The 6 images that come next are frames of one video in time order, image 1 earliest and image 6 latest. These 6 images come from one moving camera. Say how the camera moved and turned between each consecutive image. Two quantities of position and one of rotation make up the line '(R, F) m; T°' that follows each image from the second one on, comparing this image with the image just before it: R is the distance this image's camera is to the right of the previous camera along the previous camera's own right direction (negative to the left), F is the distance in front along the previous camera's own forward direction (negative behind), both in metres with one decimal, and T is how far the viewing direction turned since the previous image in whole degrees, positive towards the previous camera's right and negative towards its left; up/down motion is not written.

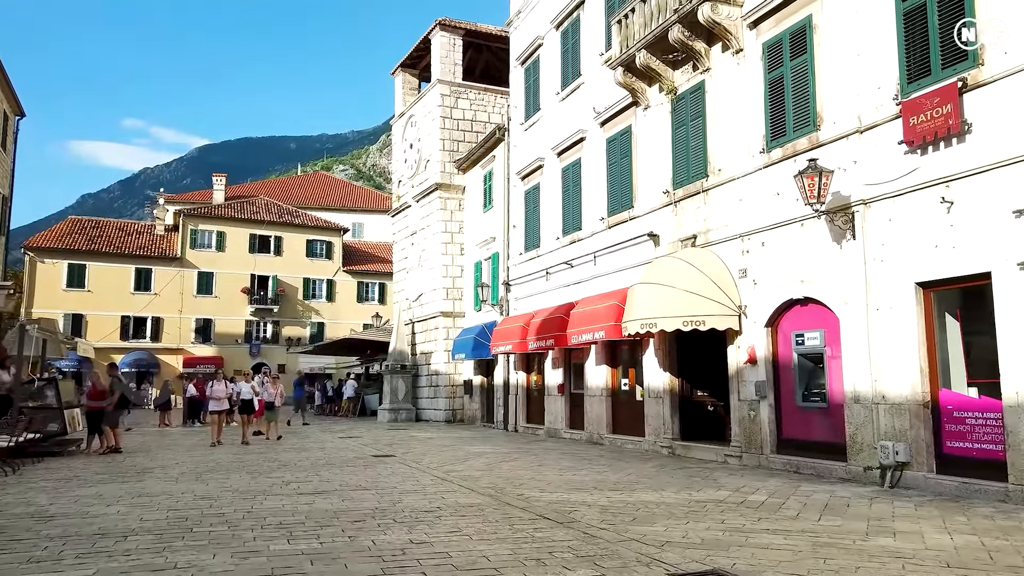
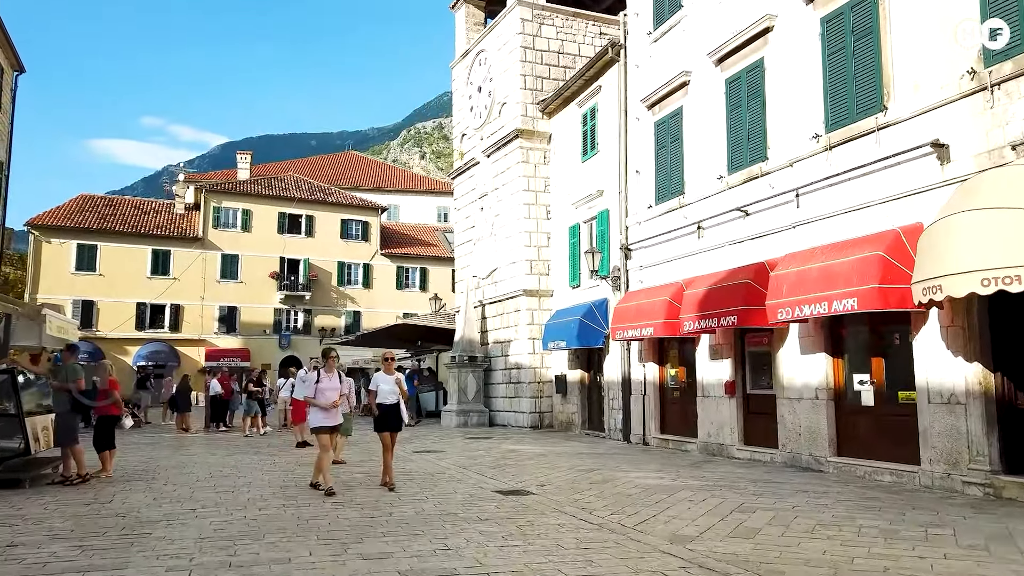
(-2.4, +5.2) m; -2°
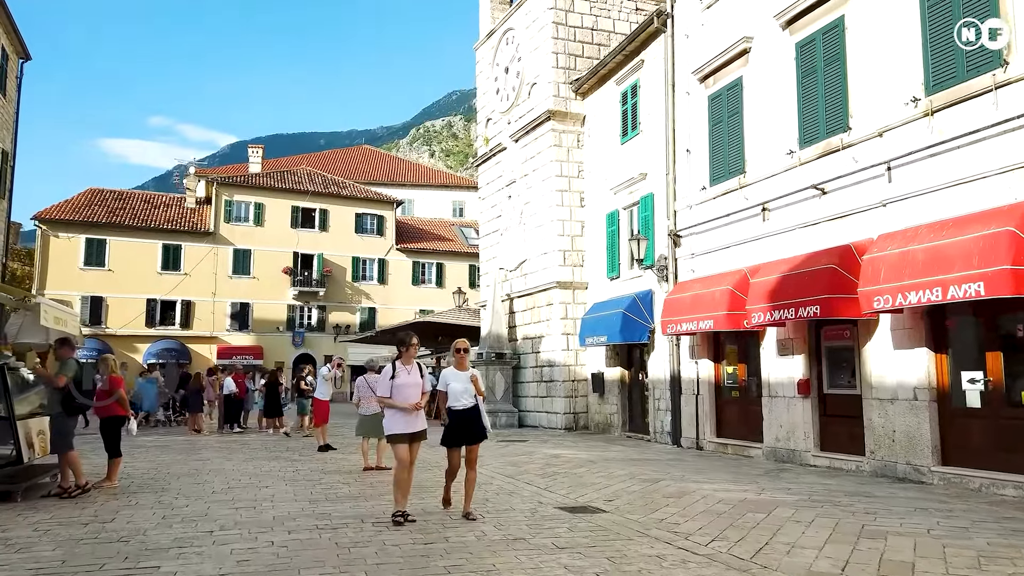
(-0.6, +1.3) m; -1°
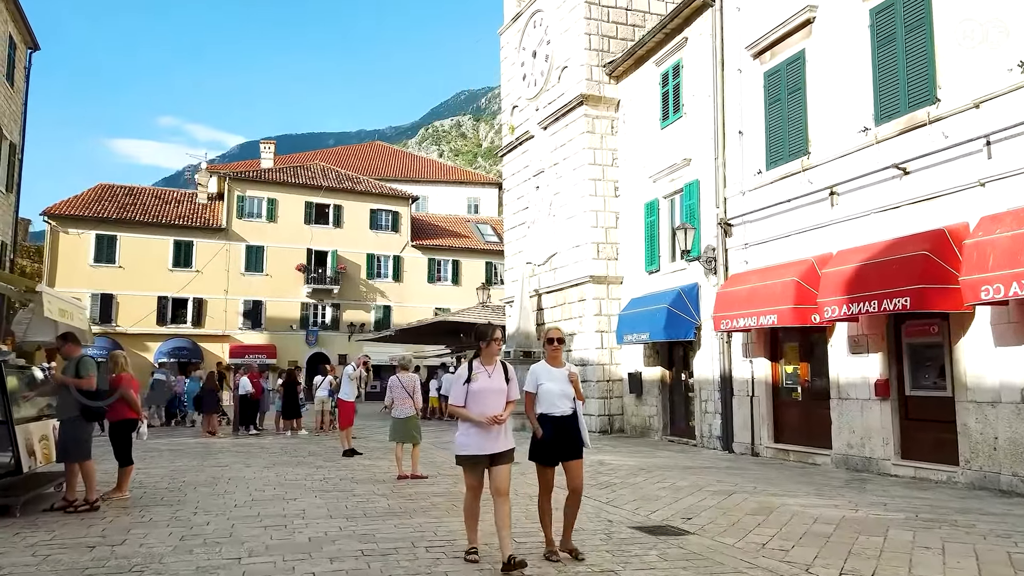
(-0.6, +1.0) m; -1°
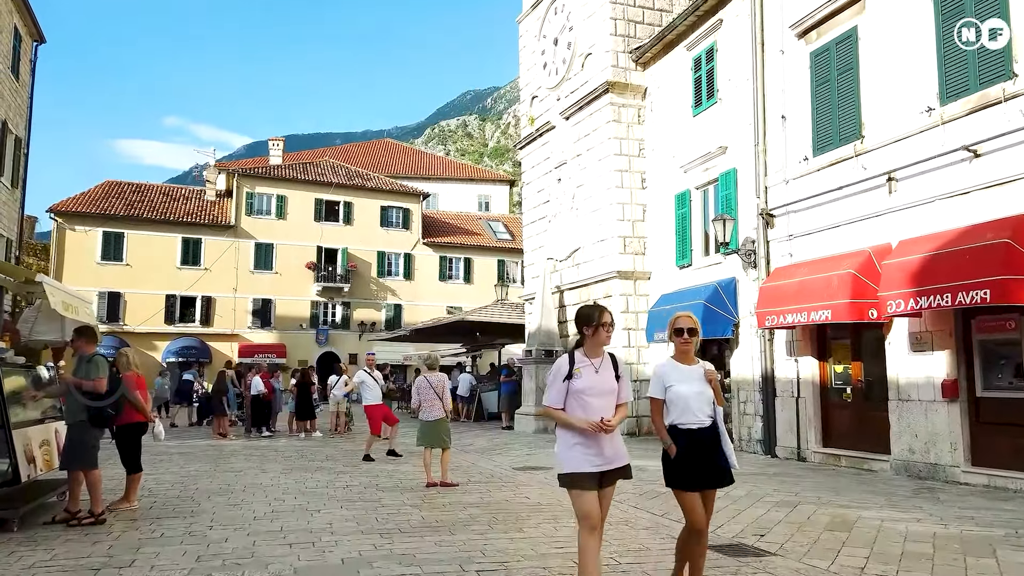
(-0.4, +0.8) m; 0°
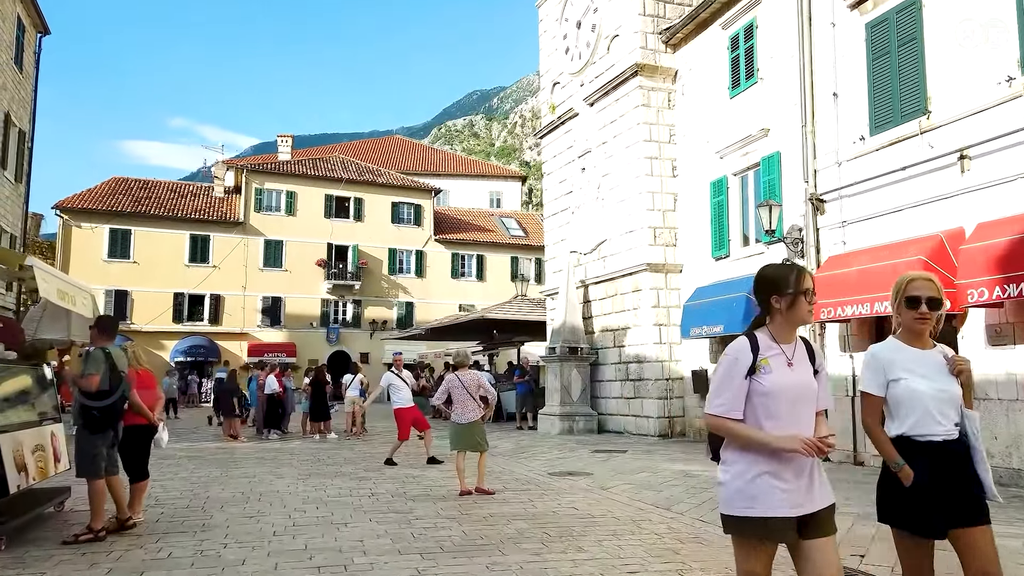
(-0.4, +0.9) m; -1°
